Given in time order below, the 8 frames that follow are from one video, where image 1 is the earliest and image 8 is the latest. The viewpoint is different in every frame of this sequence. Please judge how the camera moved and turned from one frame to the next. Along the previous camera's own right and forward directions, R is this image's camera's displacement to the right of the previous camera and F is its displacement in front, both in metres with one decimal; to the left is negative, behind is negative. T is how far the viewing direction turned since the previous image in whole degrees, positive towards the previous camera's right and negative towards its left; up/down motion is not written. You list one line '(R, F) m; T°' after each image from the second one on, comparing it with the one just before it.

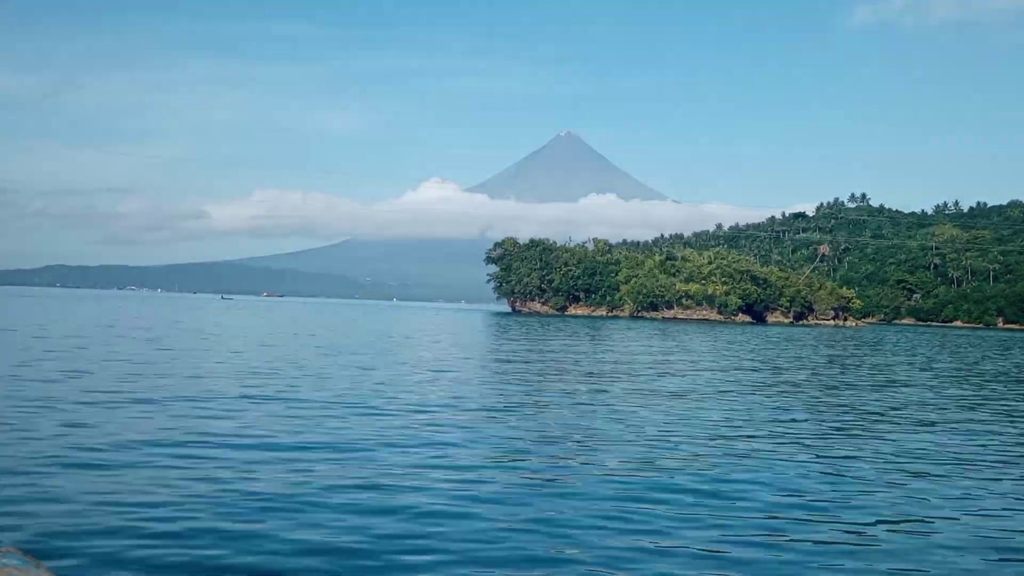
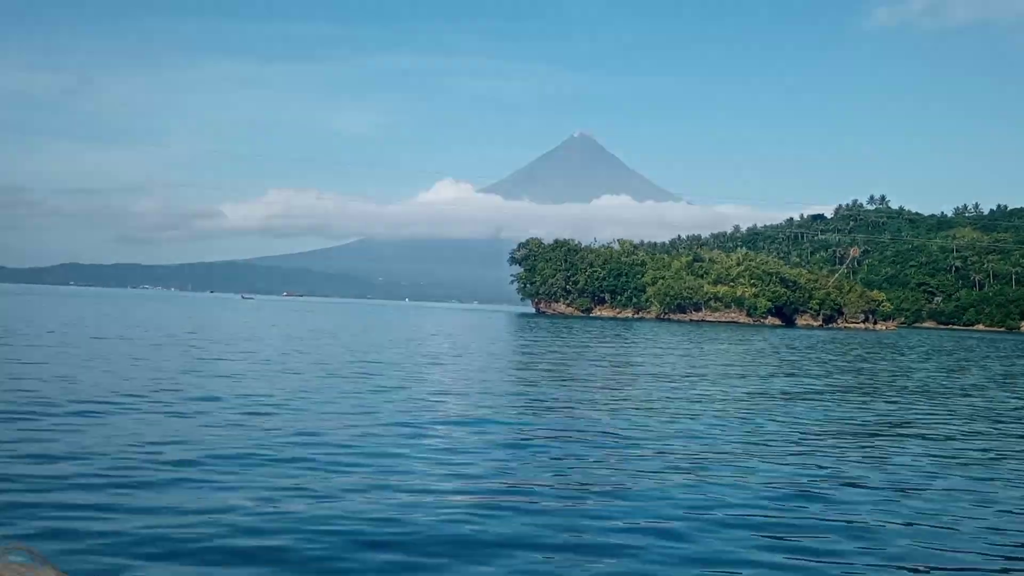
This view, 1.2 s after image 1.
(-1.0, +0.6) m; -1°
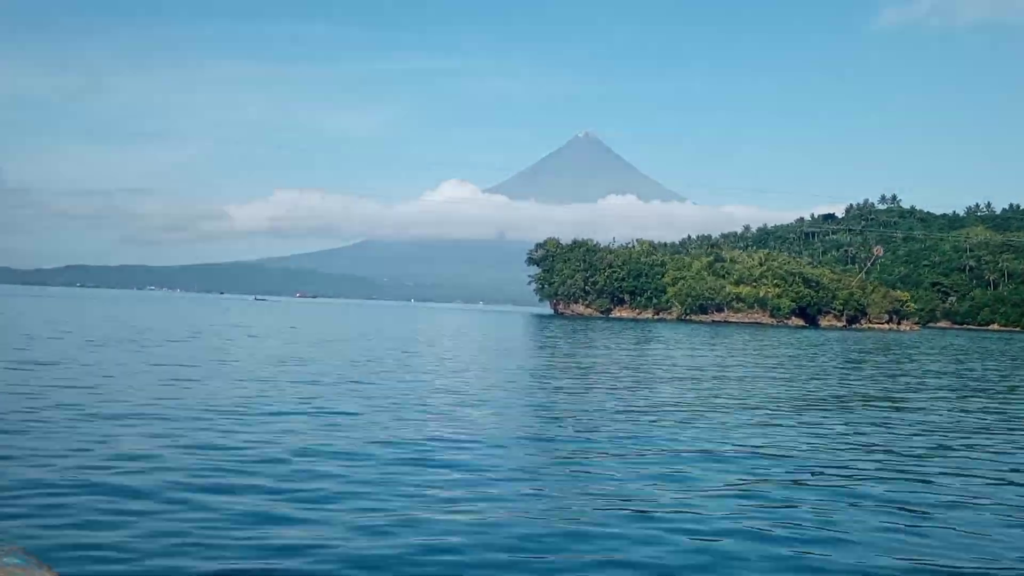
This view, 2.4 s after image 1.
(-1.0, +0.8) m; 0°
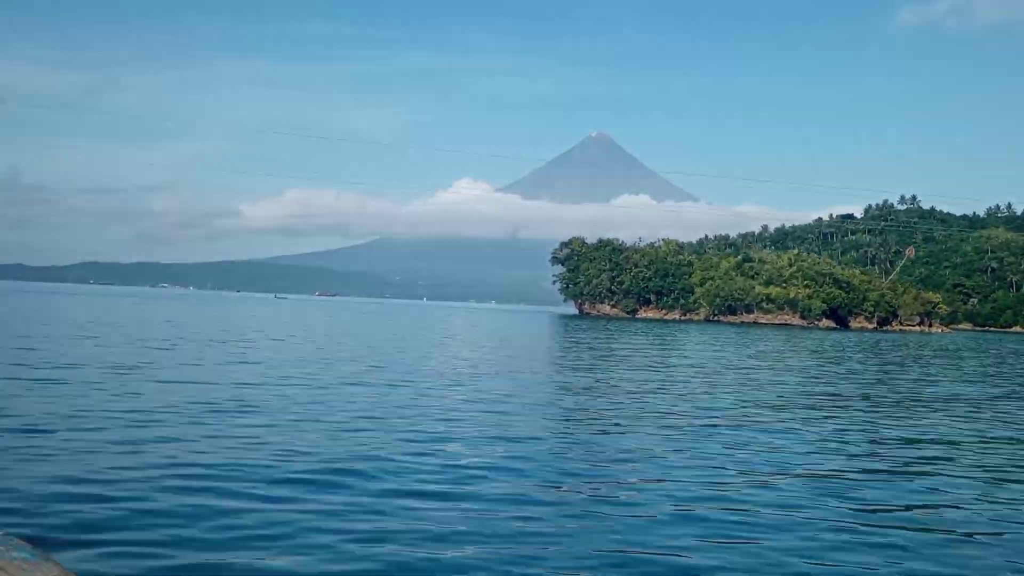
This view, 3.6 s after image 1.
(-1.0, +0.7) m; -1°
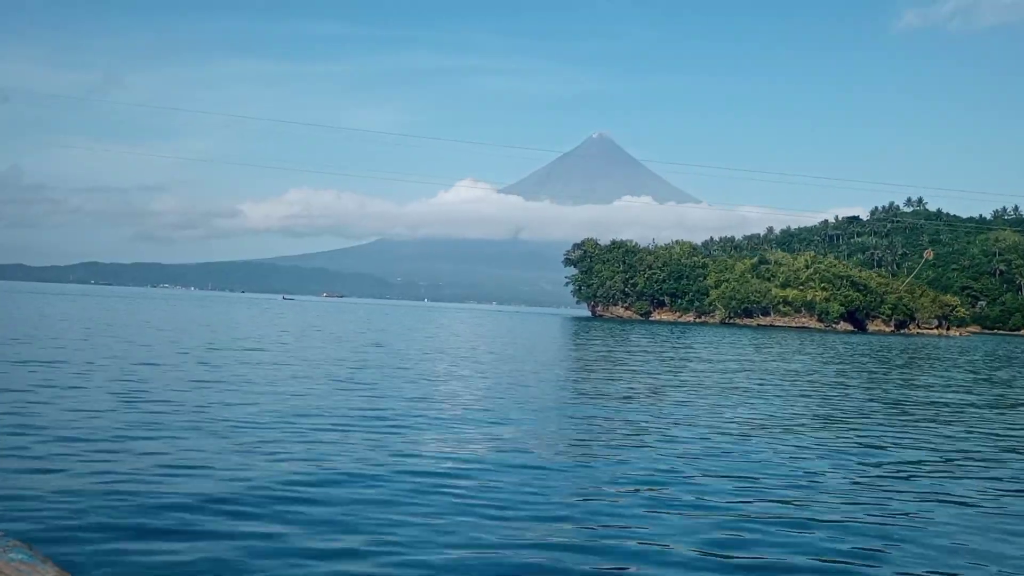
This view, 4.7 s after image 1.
(-0.9, +0.8) m; 0°
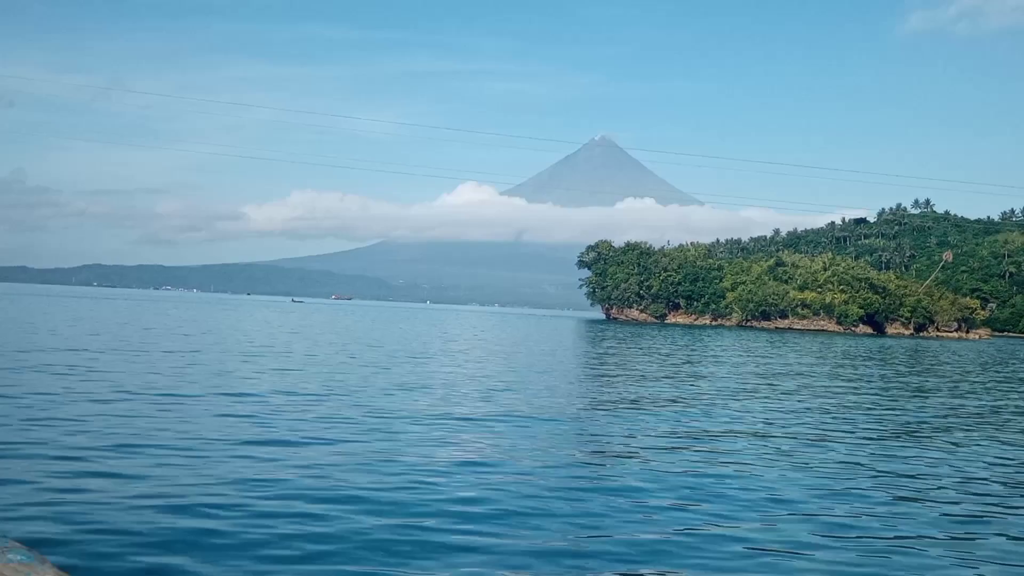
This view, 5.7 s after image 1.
(-0.8, +0.7) m; 0°
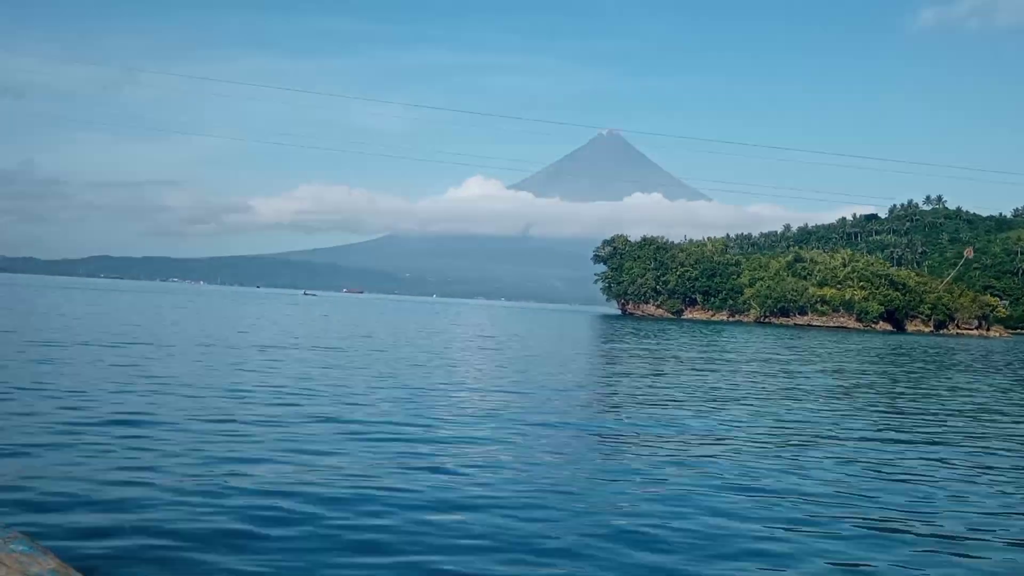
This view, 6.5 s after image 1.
(-0.7, +0.5) m; 0°
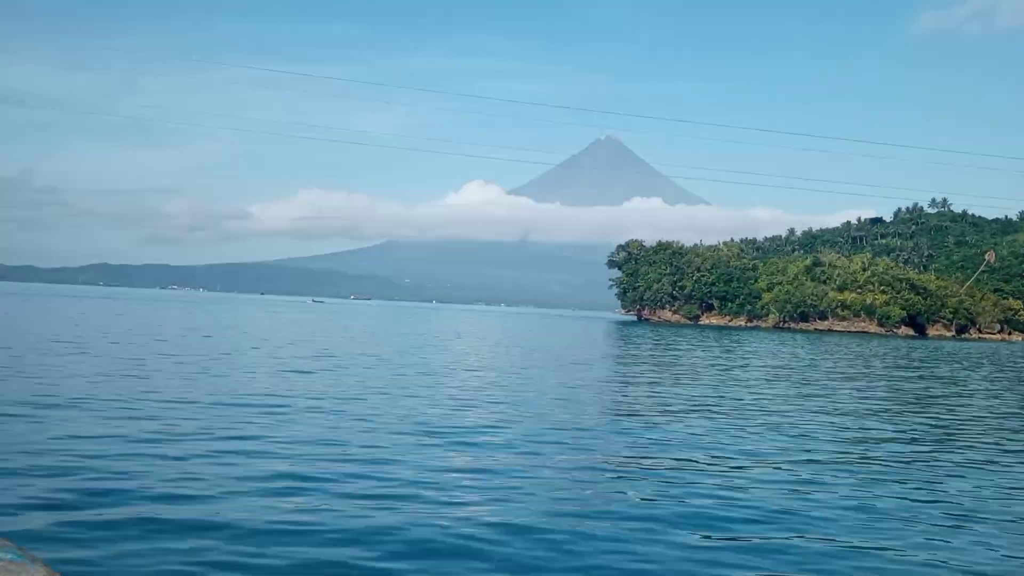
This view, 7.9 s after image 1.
(-1.0, +0.9) m; 0°
